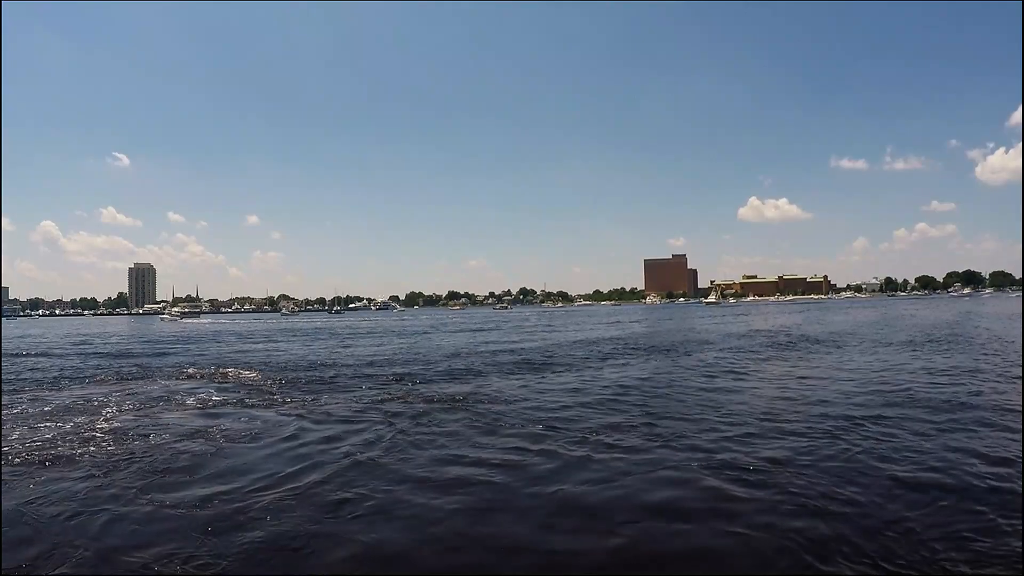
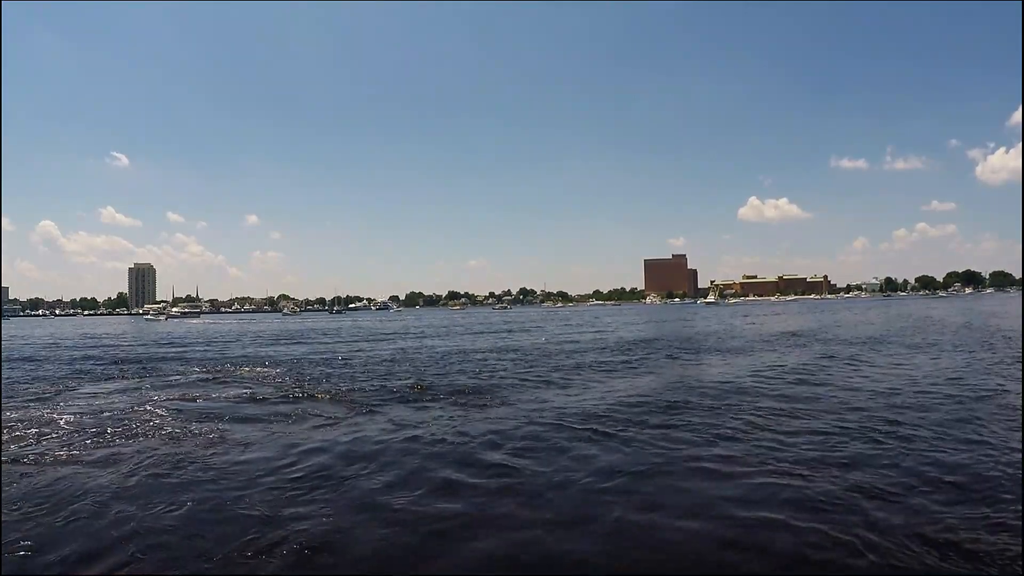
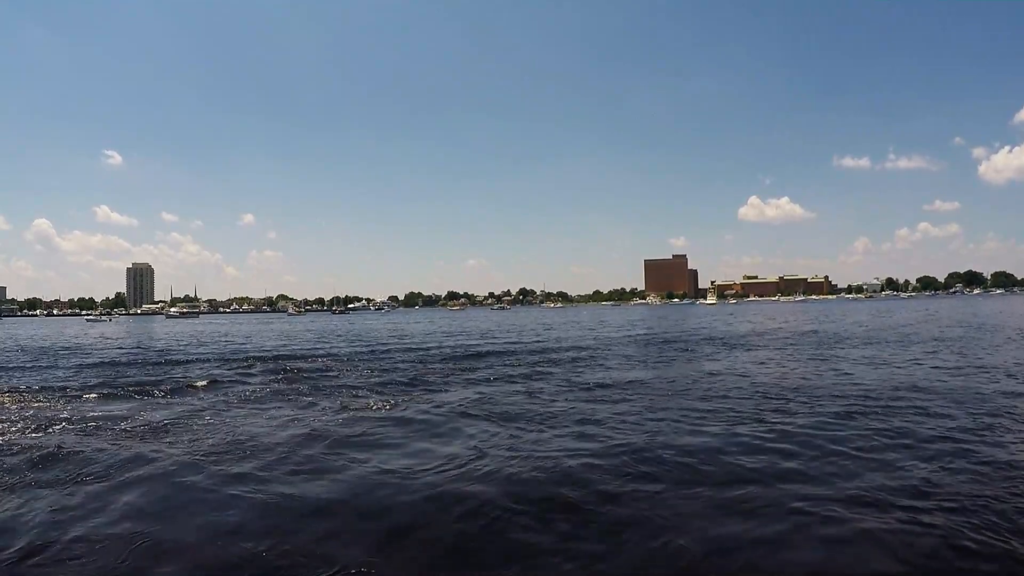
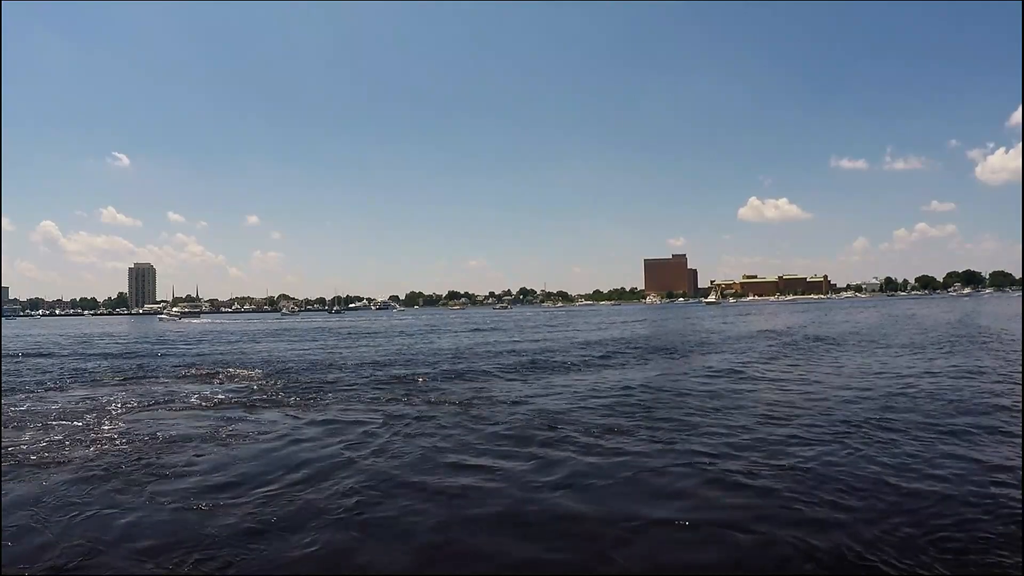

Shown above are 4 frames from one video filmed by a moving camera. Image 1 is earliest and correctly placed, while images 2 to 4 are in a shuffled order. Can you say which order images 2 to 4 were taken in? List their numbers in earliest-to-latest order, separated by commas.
4, 2, 3
